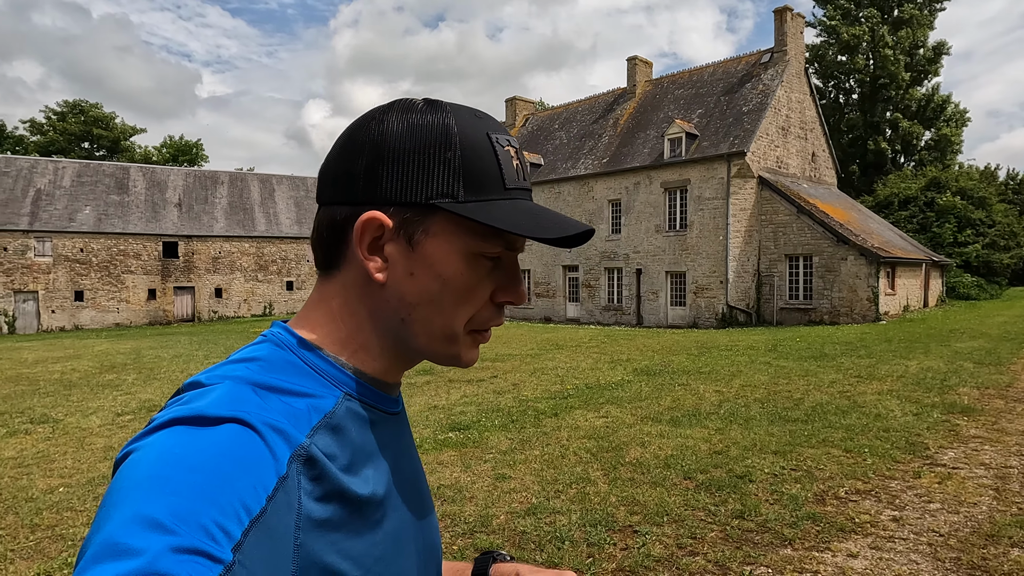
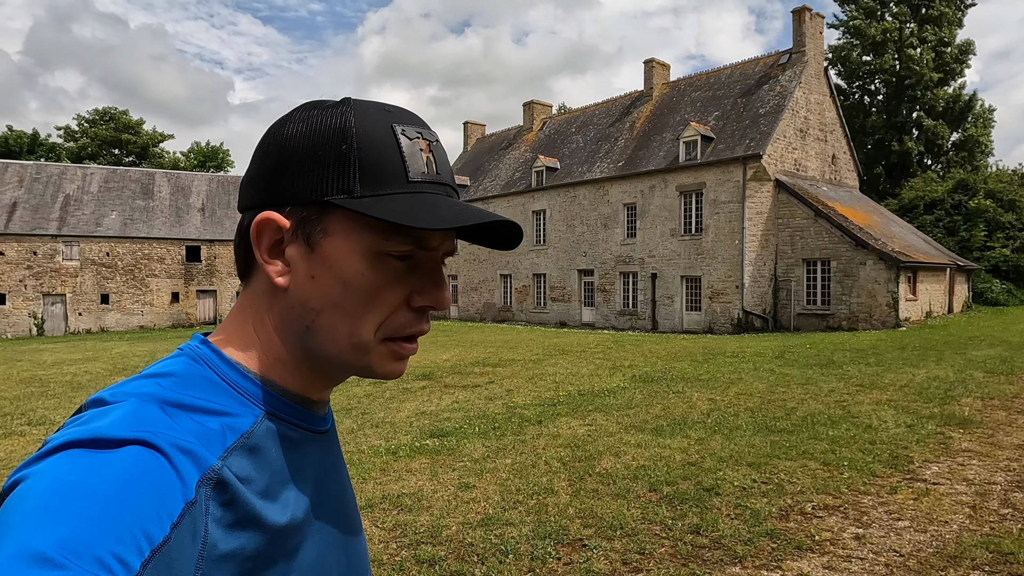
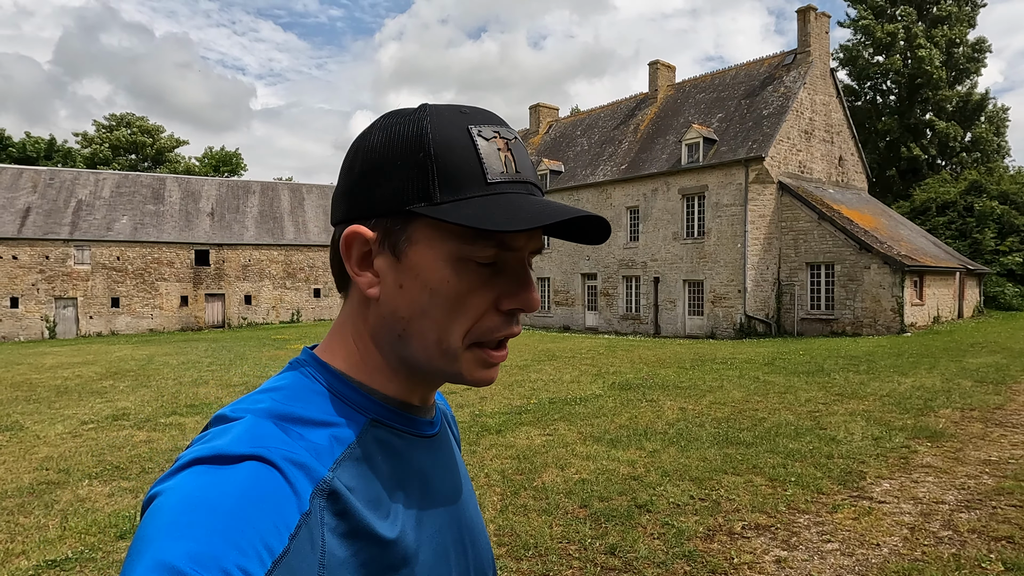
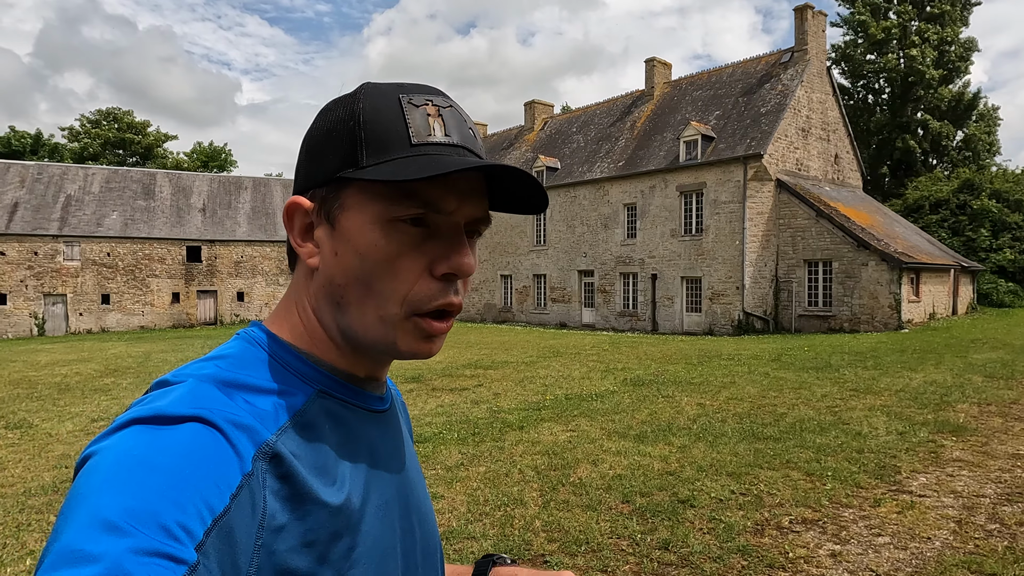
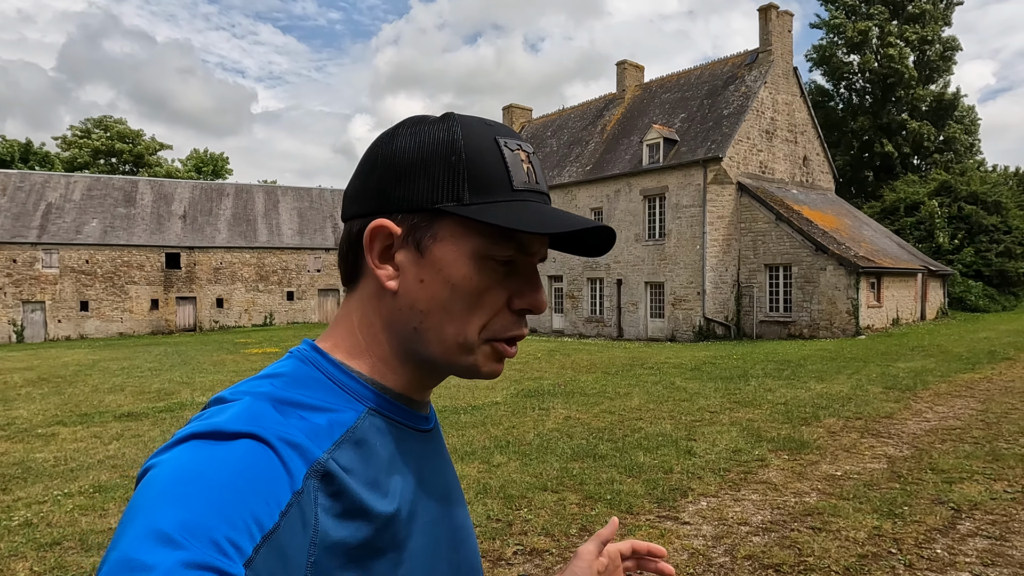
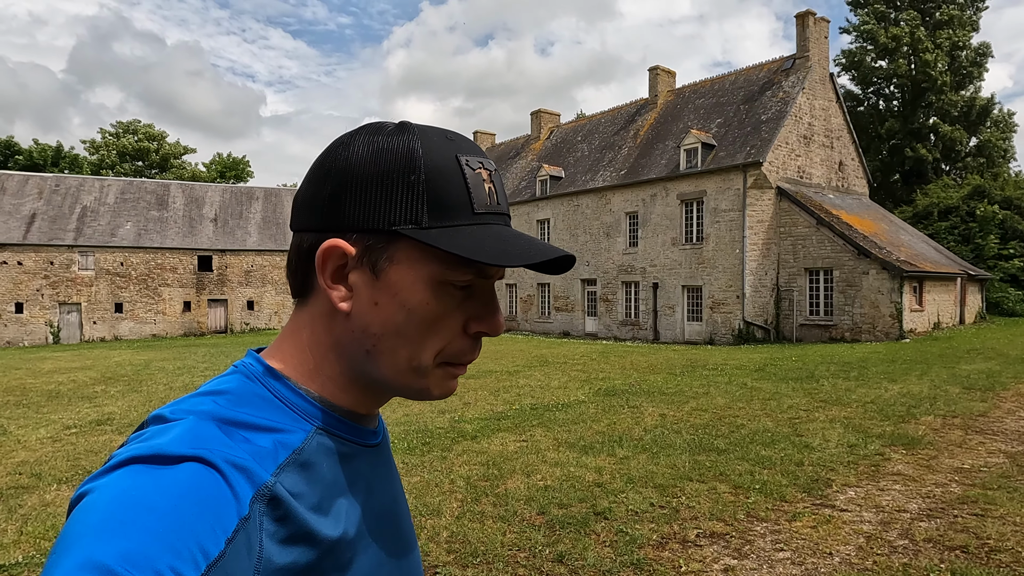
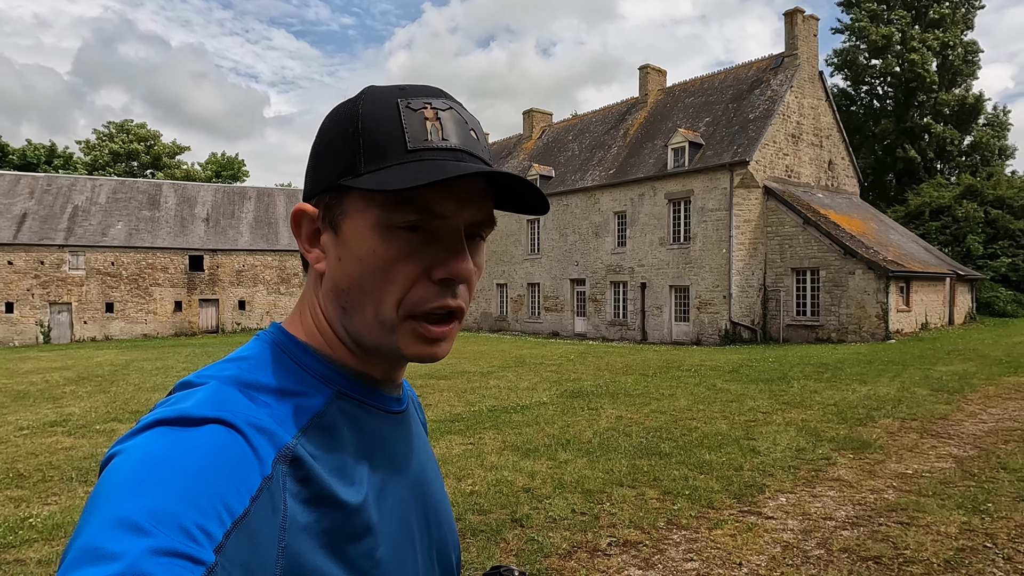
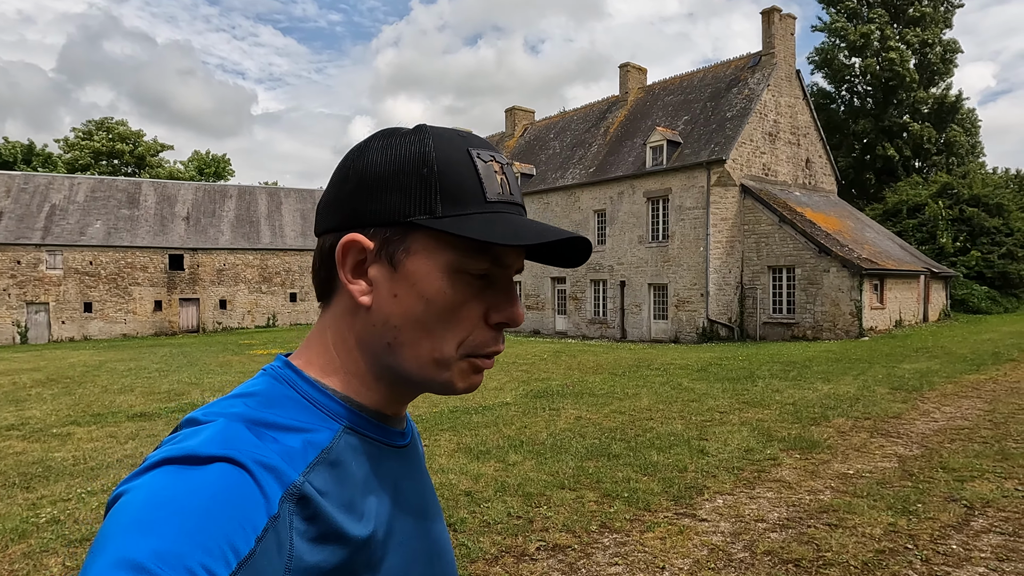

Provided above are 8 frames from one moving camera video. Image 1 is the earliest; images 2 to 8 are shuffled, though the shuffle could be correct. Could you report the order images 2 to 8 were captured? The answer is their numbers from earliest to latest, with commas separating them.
2, 4, 3, 6, 7, 8, 5
